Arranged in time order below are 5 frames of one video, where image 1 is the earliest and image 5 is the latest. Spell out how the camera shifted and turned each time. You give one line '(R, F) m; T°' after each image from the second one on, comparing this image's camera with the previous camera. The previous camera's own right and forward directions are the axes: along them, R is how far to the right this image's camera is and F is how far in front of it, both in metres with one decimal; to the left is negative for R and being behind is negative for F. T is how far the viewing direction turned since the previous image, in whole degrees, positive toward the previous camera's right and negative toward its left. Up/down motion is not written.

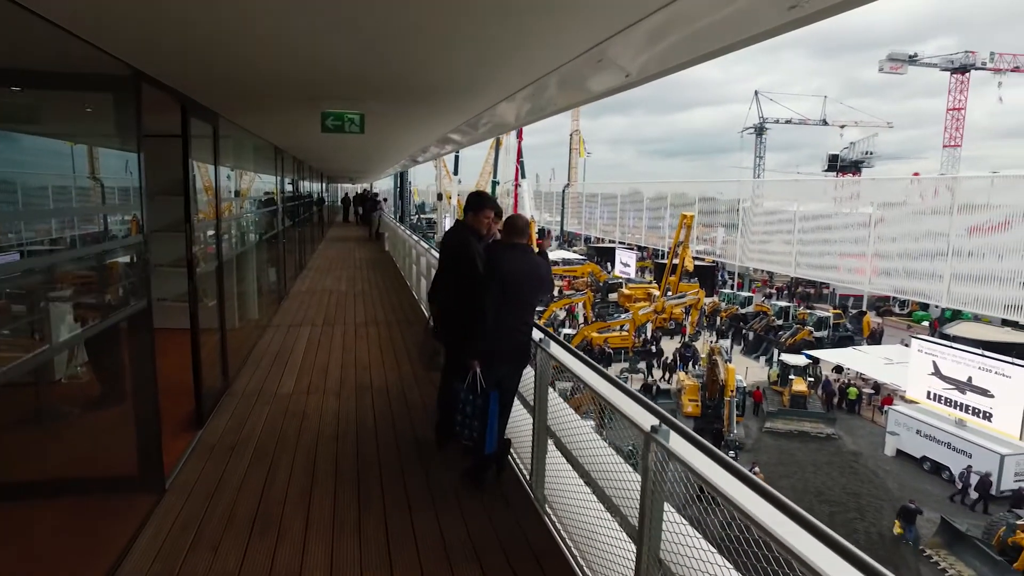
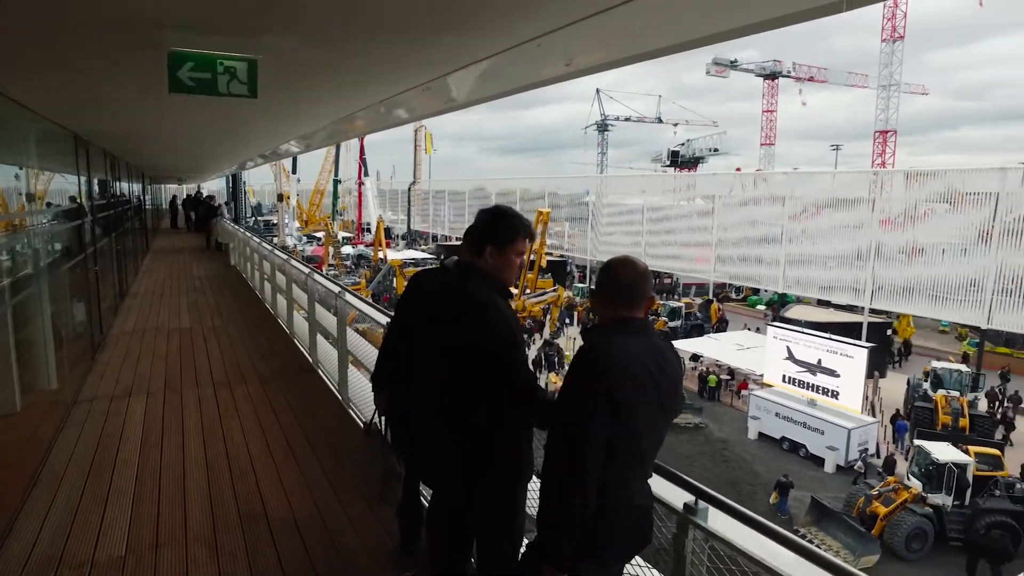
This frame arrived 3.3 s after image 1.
(-0.3, +1.0) m; +13°
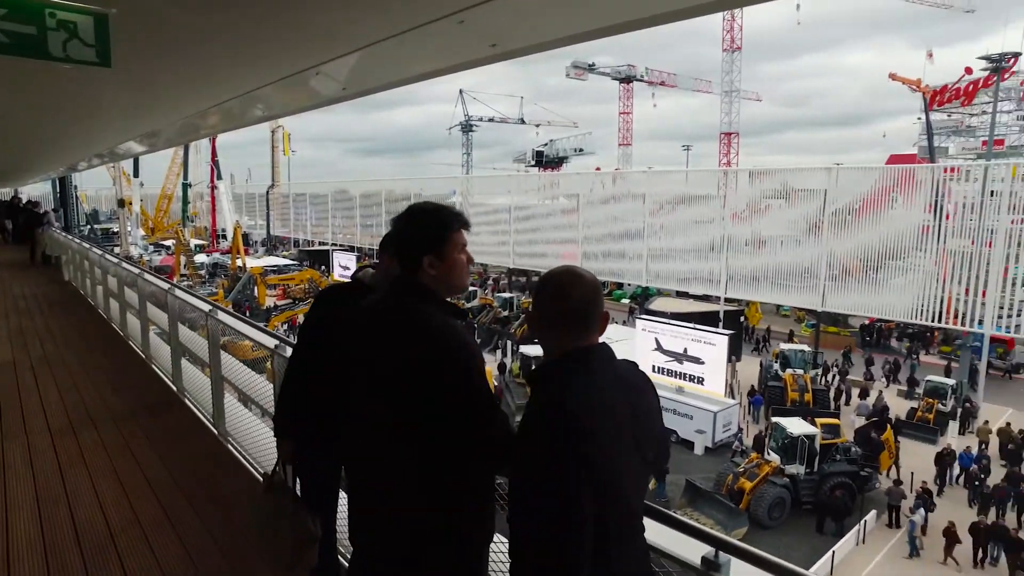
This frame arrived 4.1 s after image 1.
(-0.1, +0.2) m; +11°
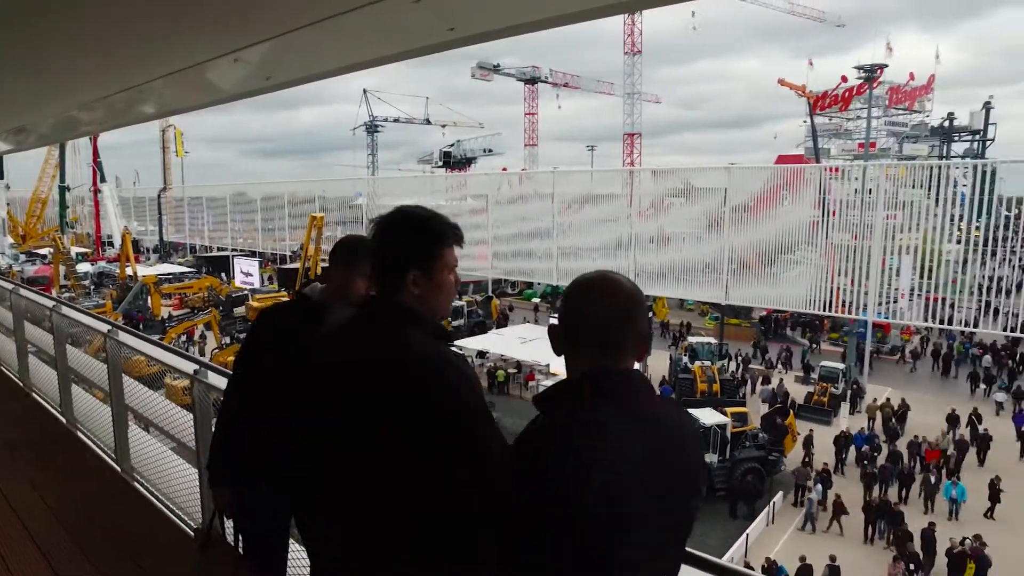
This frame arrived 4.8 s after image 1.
(-0.1, +0.2) m; +7°
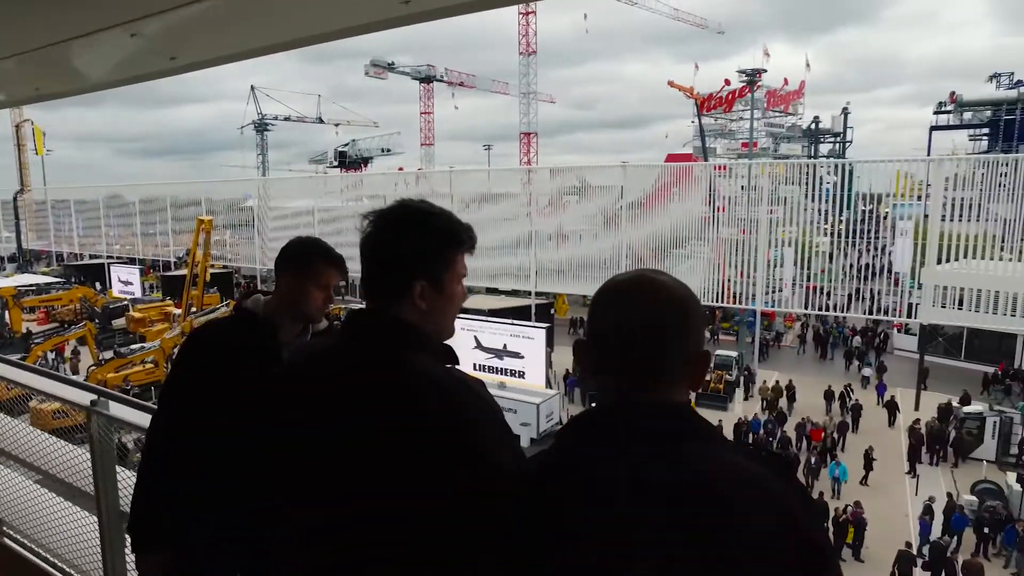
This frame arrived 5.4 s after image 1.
(-0.1, +0.1) m; +8°
